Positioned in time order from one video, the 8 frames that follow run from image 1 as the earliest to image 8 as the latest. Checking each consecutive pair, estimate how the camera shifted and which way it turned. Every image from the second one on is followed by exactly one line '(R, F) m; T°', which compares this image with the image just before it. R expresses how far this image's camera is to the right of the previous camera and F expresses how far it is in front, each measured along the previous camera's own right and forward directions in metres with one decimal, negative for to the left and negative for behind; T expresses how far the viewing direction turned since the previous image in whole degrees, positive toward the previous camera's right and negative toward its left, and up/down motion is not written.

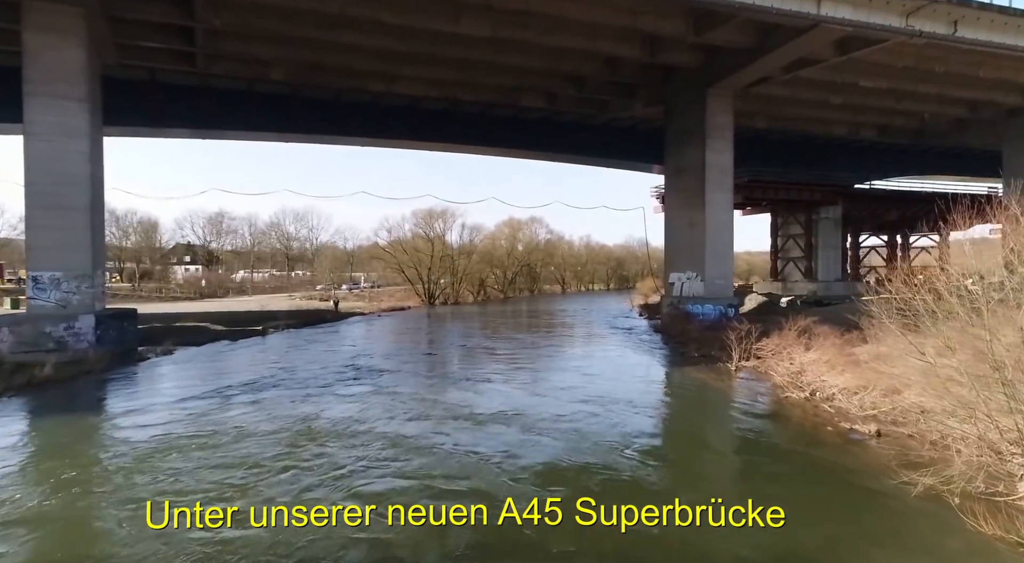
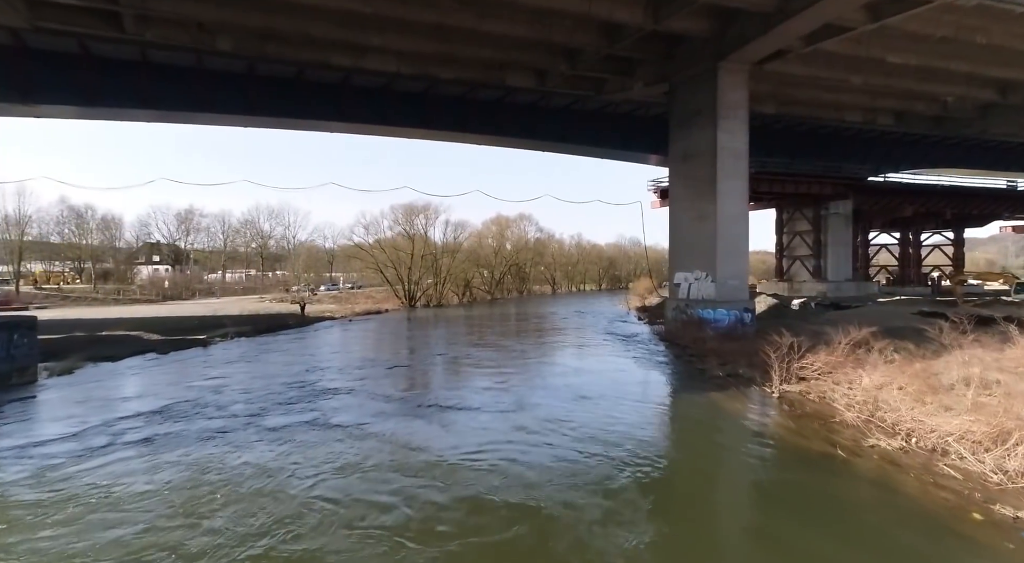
(+0.2, +2.9) m; +1°
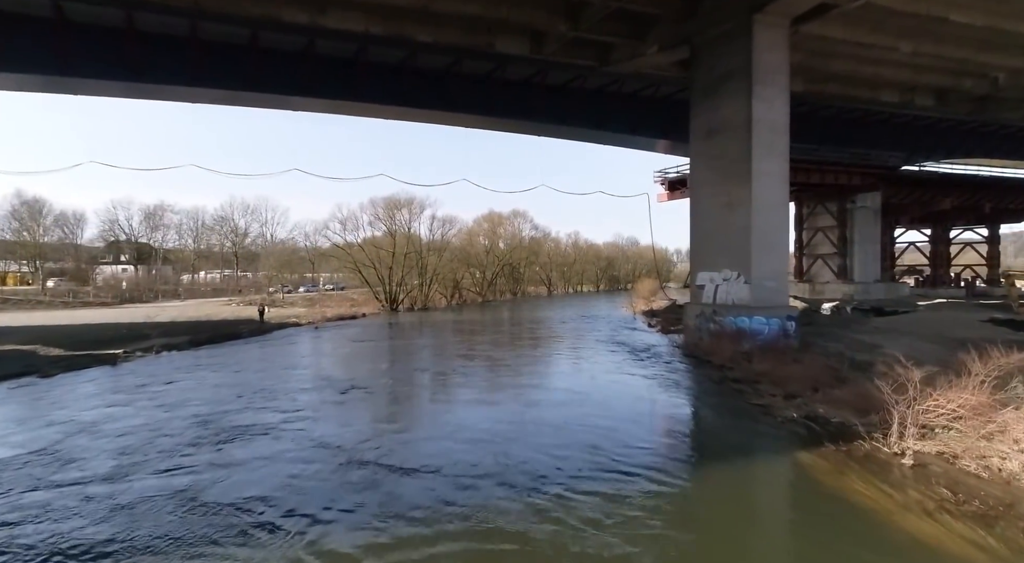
(+0.2, +3.6) m; +1°
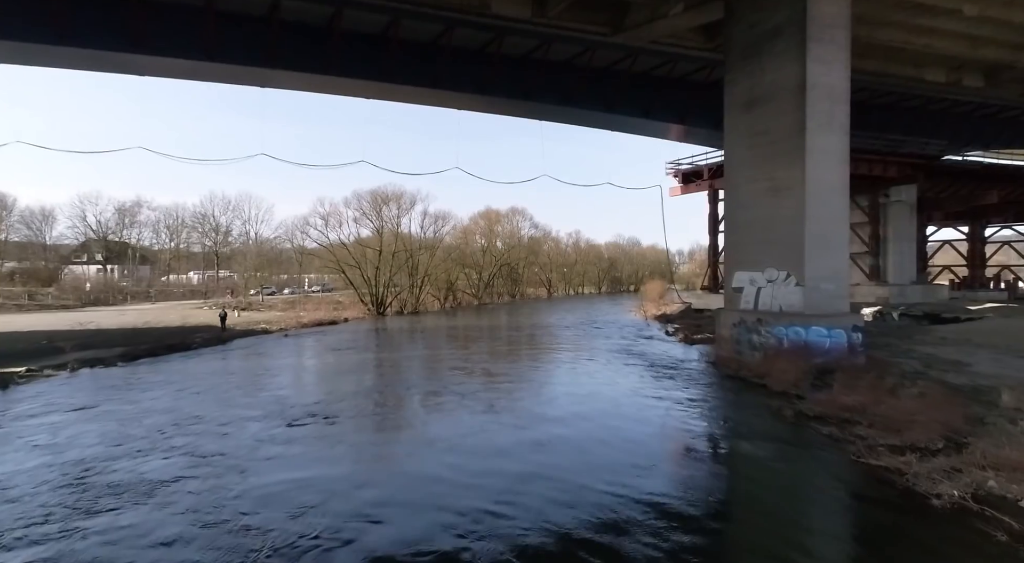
(0.0, +3.0) m; 0°
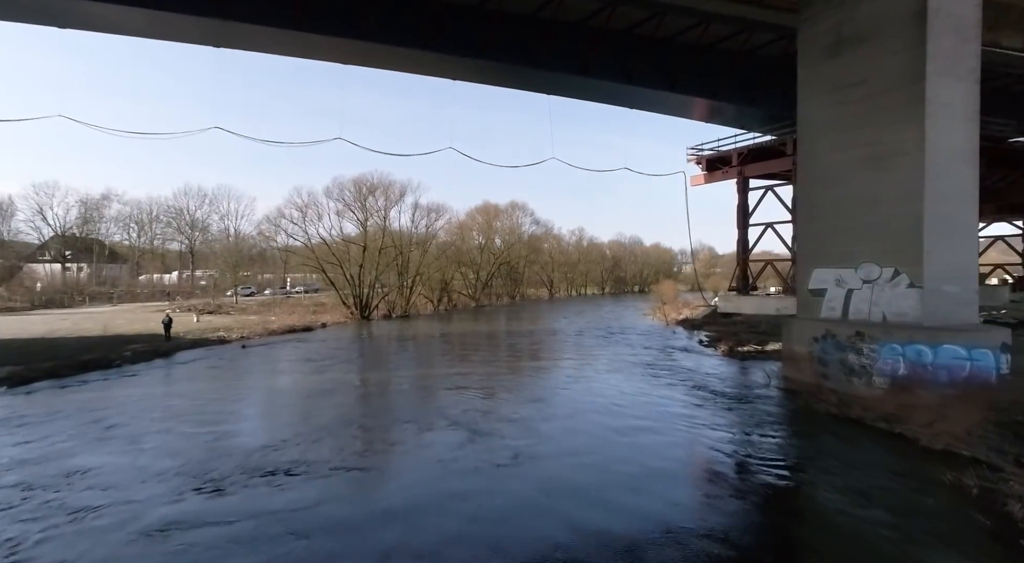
(-0.2, +3.6) m; 0°
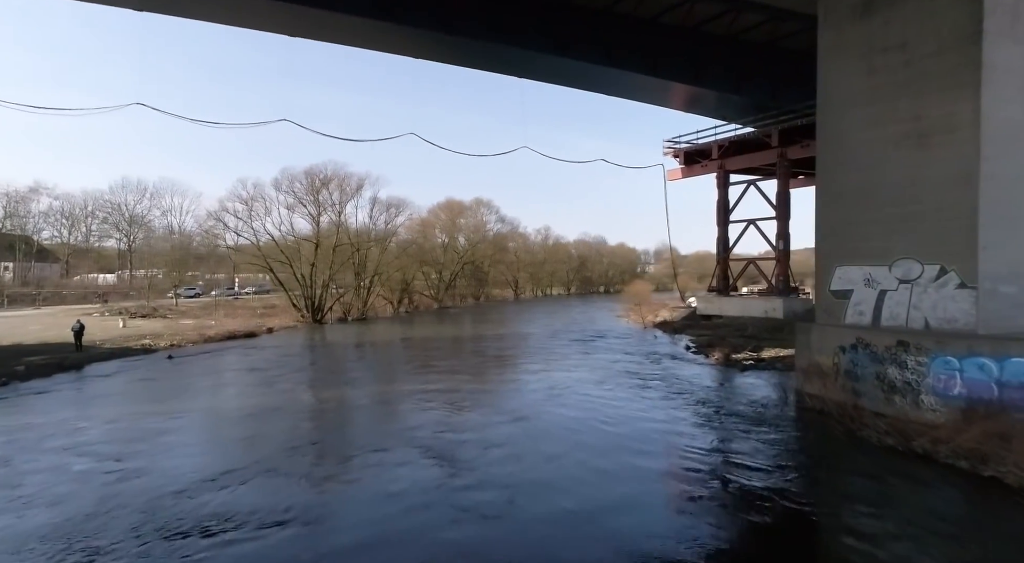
(-0.2, +1.9) m; +4°
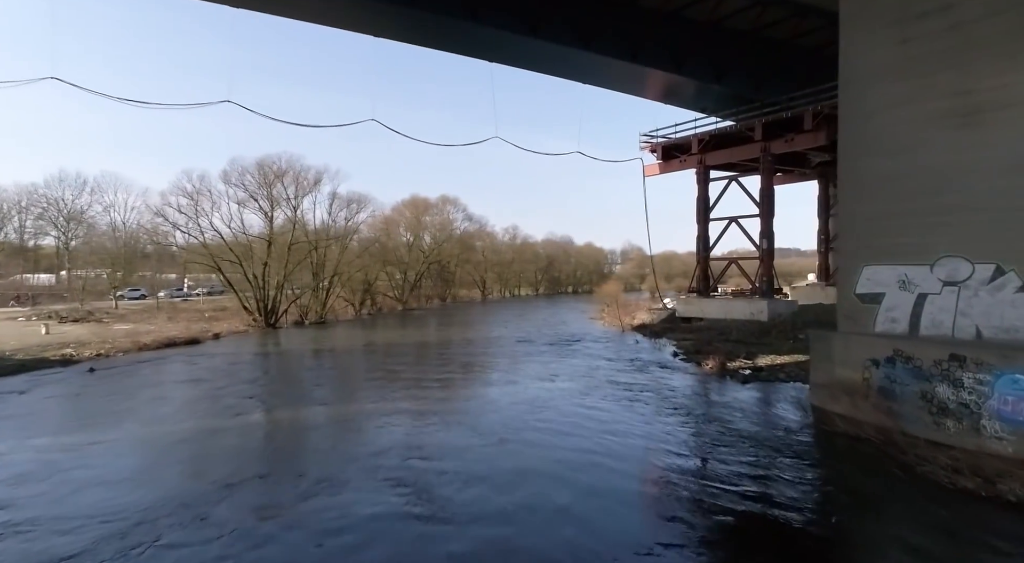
(-0.2, +1.6) m; +3°
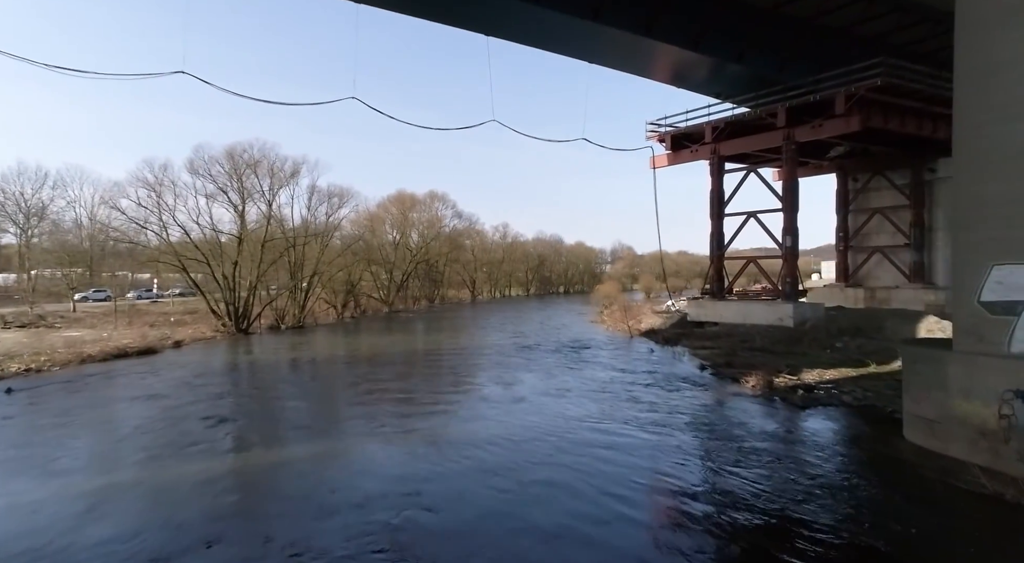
(-0.4, +2.2) m; +1°
